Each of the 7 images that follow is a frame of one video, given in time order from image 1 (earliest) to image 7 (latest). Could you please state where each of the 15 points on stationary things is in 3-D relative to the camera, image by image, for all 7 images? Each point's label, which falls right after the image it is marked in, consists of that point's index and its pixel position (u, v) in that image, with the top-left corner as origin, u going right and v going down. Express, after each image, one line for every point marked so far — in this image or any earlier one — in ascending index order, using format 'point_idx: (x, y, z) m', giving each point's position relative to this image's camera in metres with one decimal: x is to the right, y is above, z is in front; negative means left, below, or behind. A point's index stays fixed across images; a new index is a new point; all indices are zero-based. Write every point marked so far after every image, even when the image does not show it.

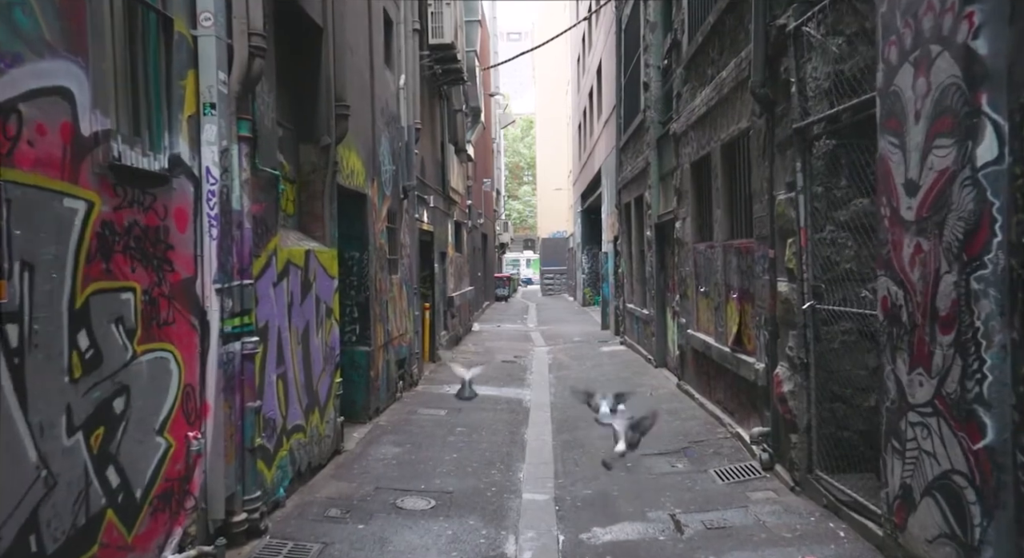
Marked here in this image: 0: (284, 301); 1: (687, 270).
0: (-1.8, -0.2, +6.3) m
1: (+2.5, +0.1, +11.1) m
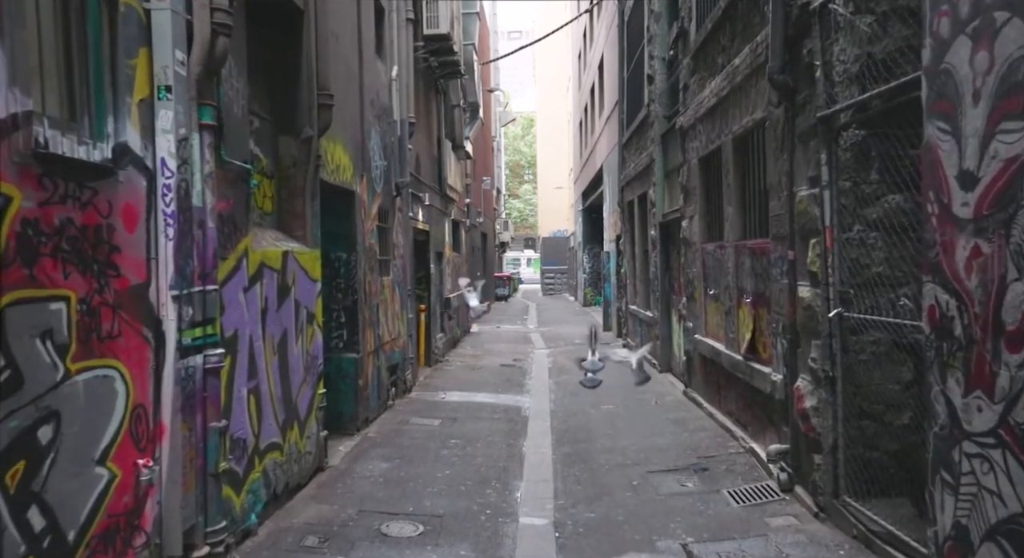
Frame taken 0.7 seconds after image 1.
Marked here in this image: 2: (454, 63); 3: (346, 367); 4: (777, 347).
0: (-1.9, -0.2, +5.8) m
1: (+2.4, +0.1, +10.5) m
2: (-1.1, +4.2, +15.2) m
3: (-1.9, -1.0, +9.0) m
4: (+2.3, -0.6, +6.7) m
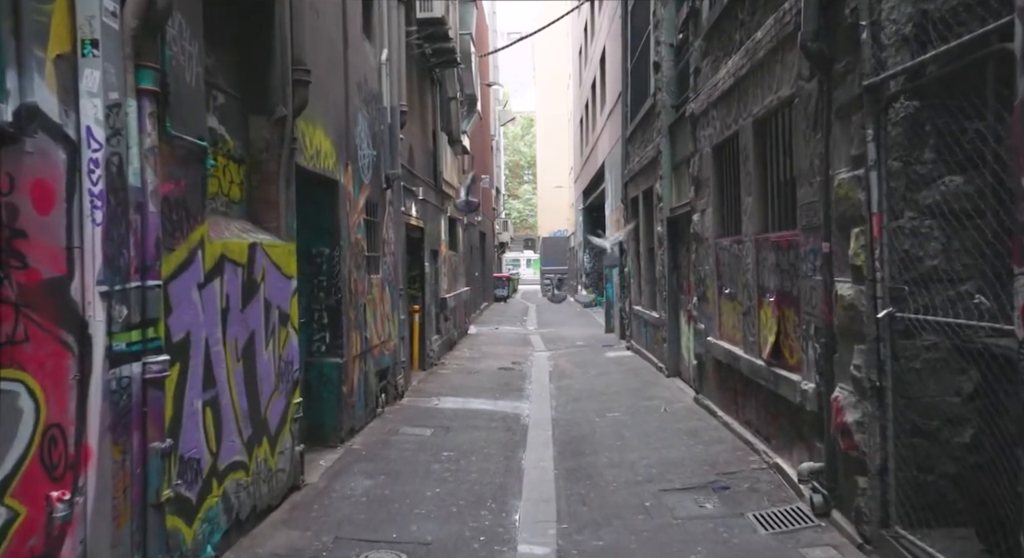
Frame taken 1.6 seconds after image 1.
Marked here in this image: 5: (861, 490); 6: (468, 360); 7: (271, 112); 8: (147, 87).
0: (-1.9, -0.2, +5.0) m
1: (+2.4, +0.1, +9.7) m
2: (-1.1, +4.2, +14.4) m
3: (-1.9, -1.0, +8.2) m
4: (+2.2, -0.6, +6.0) m
5: (+2.2, -1.3, +4.9) m
6: (-0.9, -1.7, +16.4) m
7: (-1.9, +1.4, +6.4) m
8: (-1.9, +1.0, +4.1) m
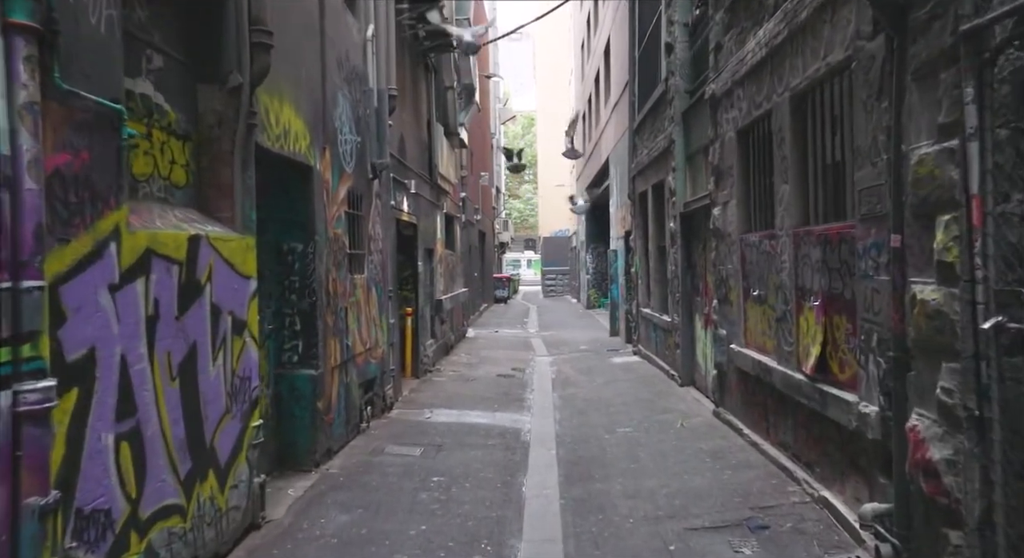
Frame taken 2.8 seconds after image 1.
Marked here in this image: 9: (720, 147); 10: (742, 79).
0: (-1.9, -0.2, +4.0) m
1: (+2.4, +0.1, +8.7) m
2: (-1.1, +4.2, +13.4) m
3: (-1.9, -1.0, +7.2) m
4: (+2.2, -0.6, +5.0) m
5: (+2.2, -1.3, +3.9) m
6: (-0.9, -1.7, +15.3) m
7: (-2.0, +1.4, +5.3) m
8: (-1.9, +1.0, +3.0) m
9: (+2.4, +1.5, +9.0) m
10: (+2.3, +2.0, +7.9) m
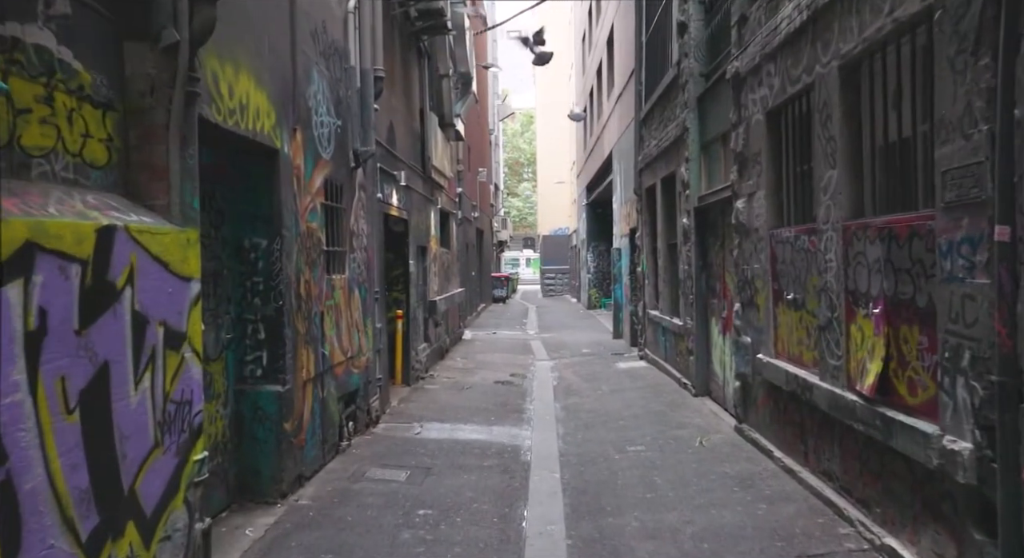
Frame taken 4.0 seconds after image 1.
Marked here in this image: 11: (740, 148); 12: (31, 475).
0: (-1.9, -0.2, +3.0) m
1: (+2.4, +0.1, +7.7) m
2: (-1.2, +4.2, +12.4) m
3: (-1.9, -1.0, +6.2) m
4: (+2.2, -0.6, +4.0) m
5: (+2.2, -1.3, +2.9) m
6: (-0.9, -1.7, +14.3) m
7: (-2.0, +1.3, +4.3) m
8: (-1.9, +1.0, +2.0) m
9: (+2.4, +1.5, +8.0) m
10: (+2.3, +2.0, +6.9) m
11: (+2.4, +1.4, +8.2) m
12: (-1.9, -0.8, +3.1) m
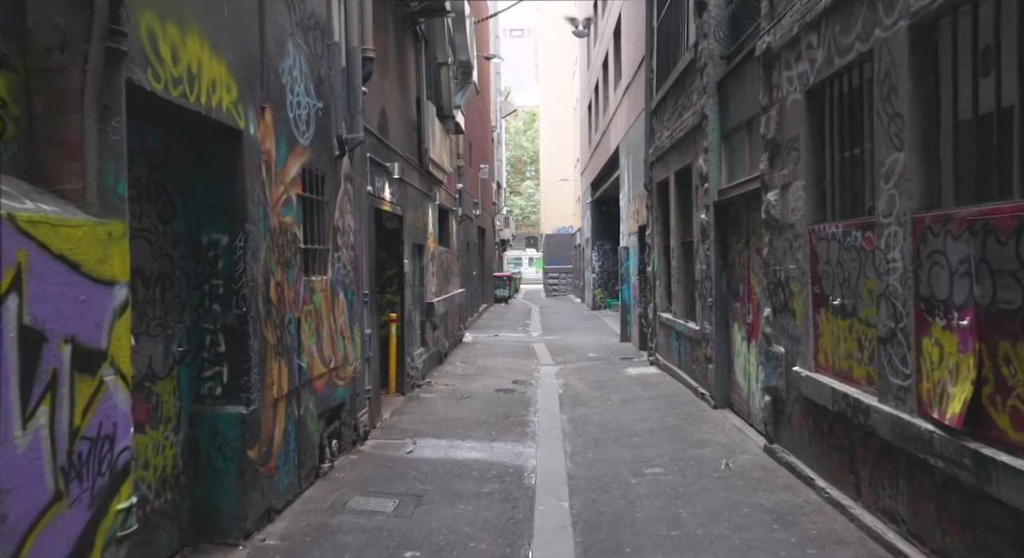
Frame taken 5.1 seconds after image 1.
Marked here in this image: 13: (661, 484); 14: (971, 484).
0: (-1.9, -0.2, +2.1) m
1: (+2.4, +0.1, +6.8) m
2: (-1.1, +4.2, +11.5) m
3: (-1.9, -1.0, +5.3) m
4: (+2.2, -0.6, +3.0) m
5: (+2.2, -1.4, +2.0) m
6: (-0.9, -1.7, +13.4) m
7: (-1.9, +1.3, +3.4) m
8: (-1.9, +1.0, +1.1) m
9: (+2.4, +1.5, +7.1) m
10: (+2.3, +2.0, +5.9) m
11: (+2.4, +1.3, +7.3) m
12: (-1.9, -0.8, +2.2) m
13: (+1.3, -1.8, +6.9) m
14: (+2.3, -1.0, +3.9) m
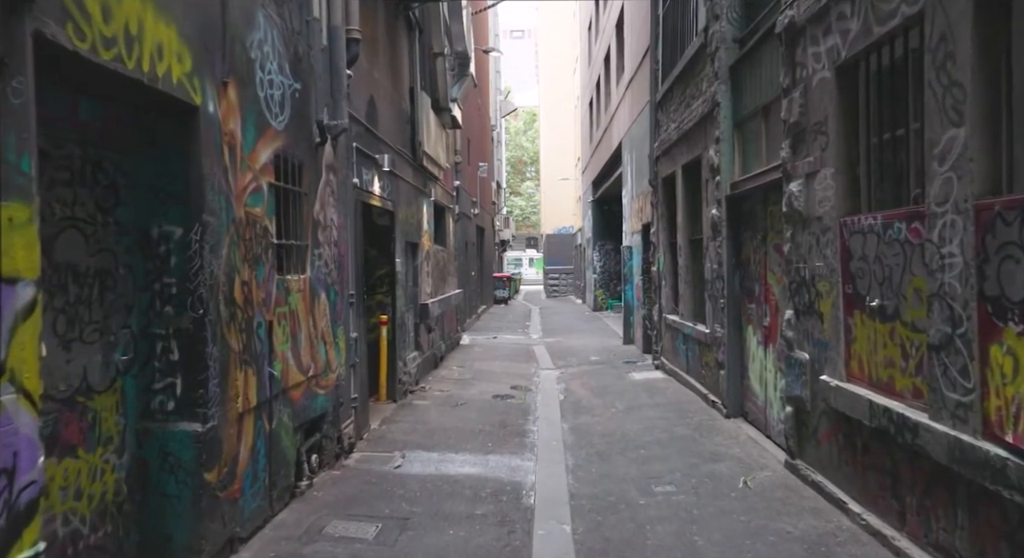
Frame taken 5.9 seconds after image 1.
0: (-1.9, -0.2, +1.4) m
1: (+2.4, +0.1, +6.1) m
2: (-1.1, +4.2, +10.8) m
3: (-2.0, -1.0, +4.6) m
4: (+2.2, -0.6, +2.4) m
5: (+2.1, -1.3, +1.3) m
6: (-0.9, -1.7, +12.7) m
7: (-2.0, +1.3, +2.8) m
8: (-1.9, +1.0, +0.5) m
9: (+2.4, +1.5, +6.4) m
10: (+2.3, +2.0, +5.3) m
11: (+2.4, +1.4, +6.6) m
12: (-1.9, -0.8, +1.5) m
13: (+1.3, -1.8, +6.2) m
14: (+2.2, -1.0, +3.2) m
